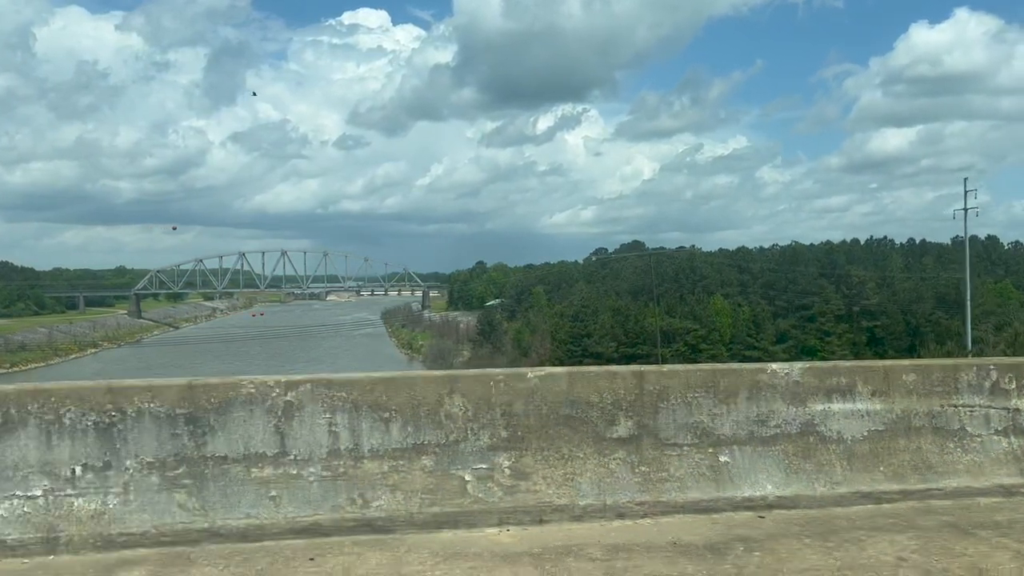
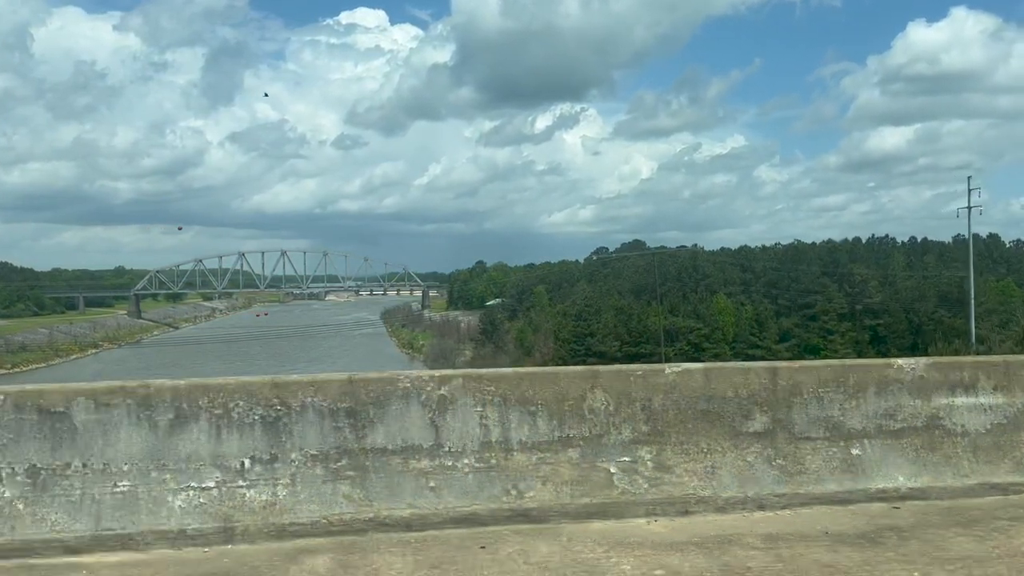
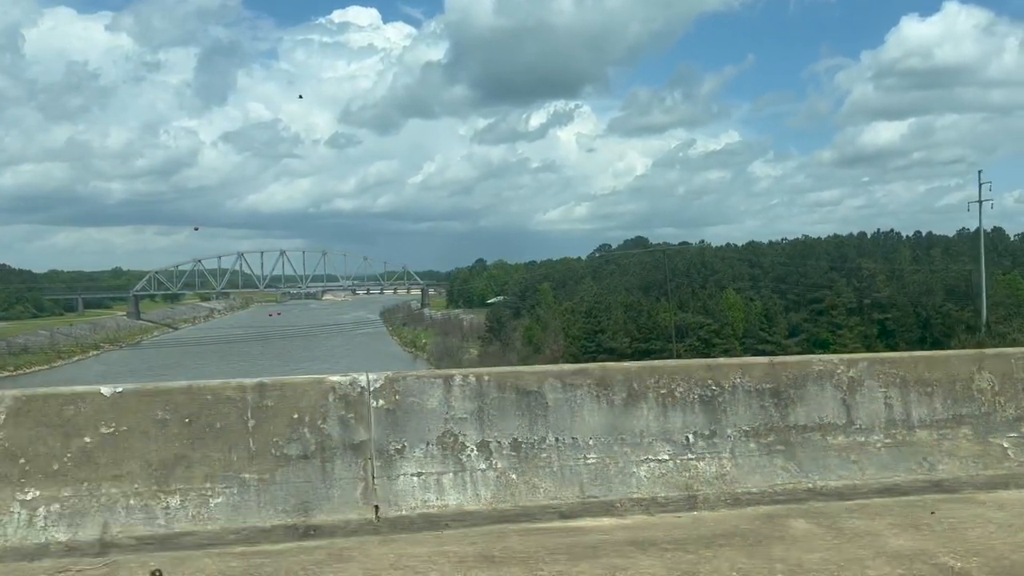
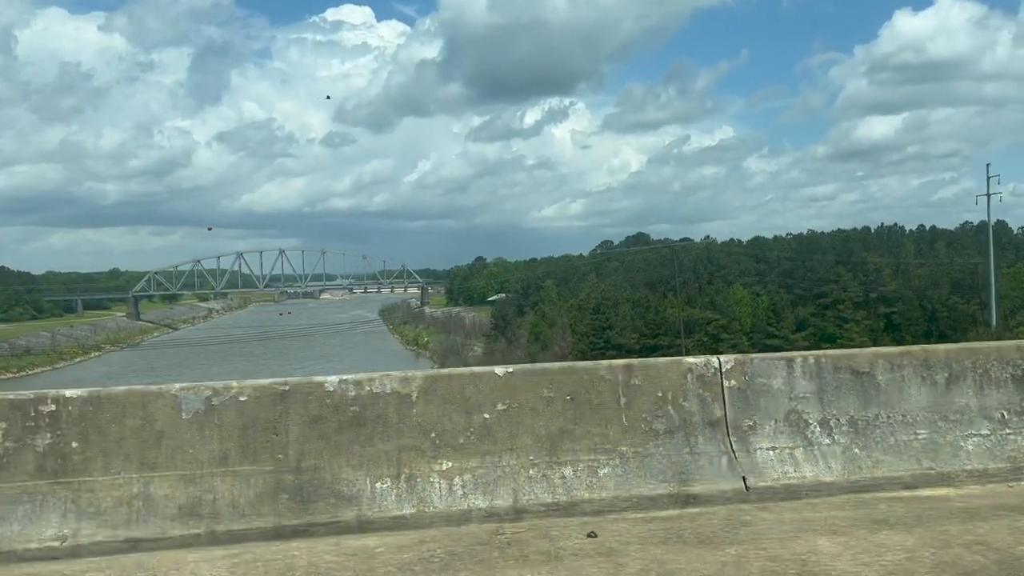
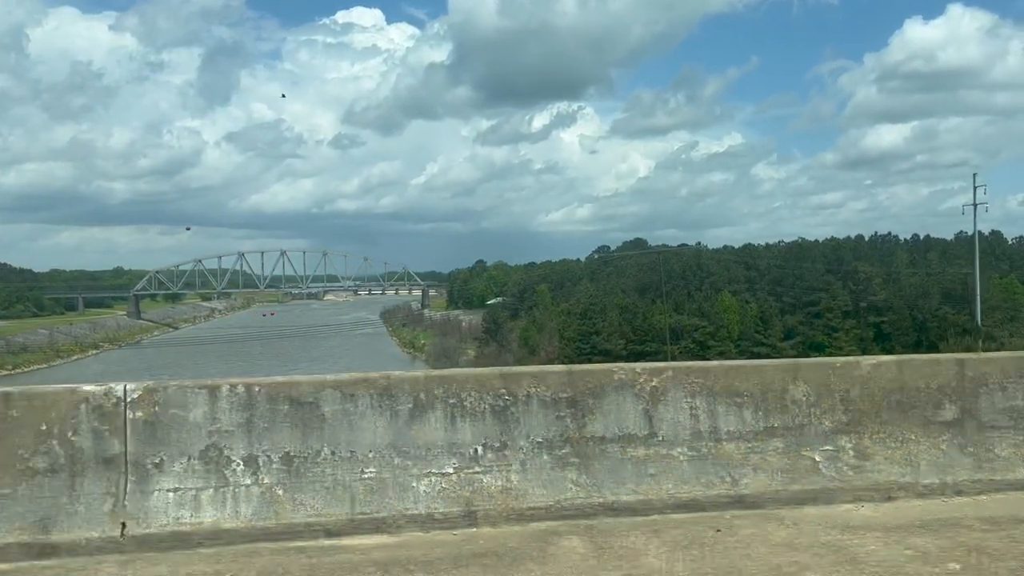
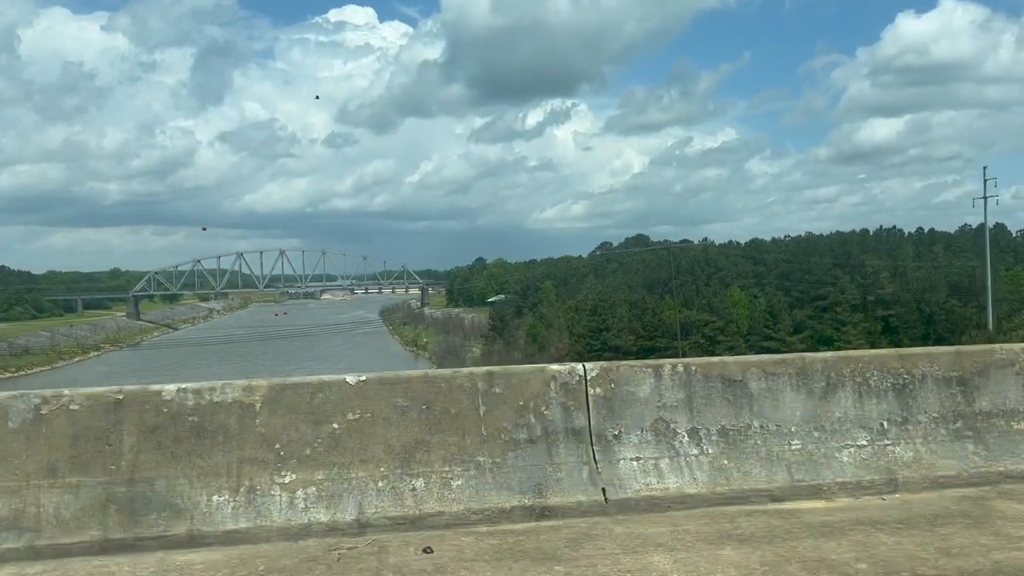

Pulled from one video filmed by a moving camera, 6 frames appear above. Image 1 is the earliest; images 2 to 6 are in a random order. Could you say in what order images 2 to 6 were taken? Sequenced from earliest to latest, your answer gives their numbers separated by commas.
2, 5, 3, 6, 4
